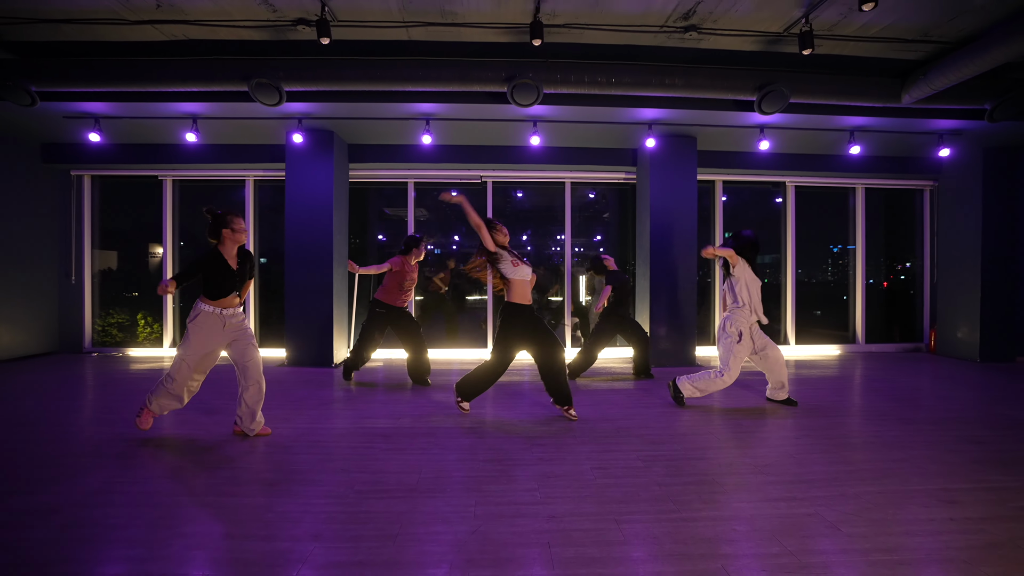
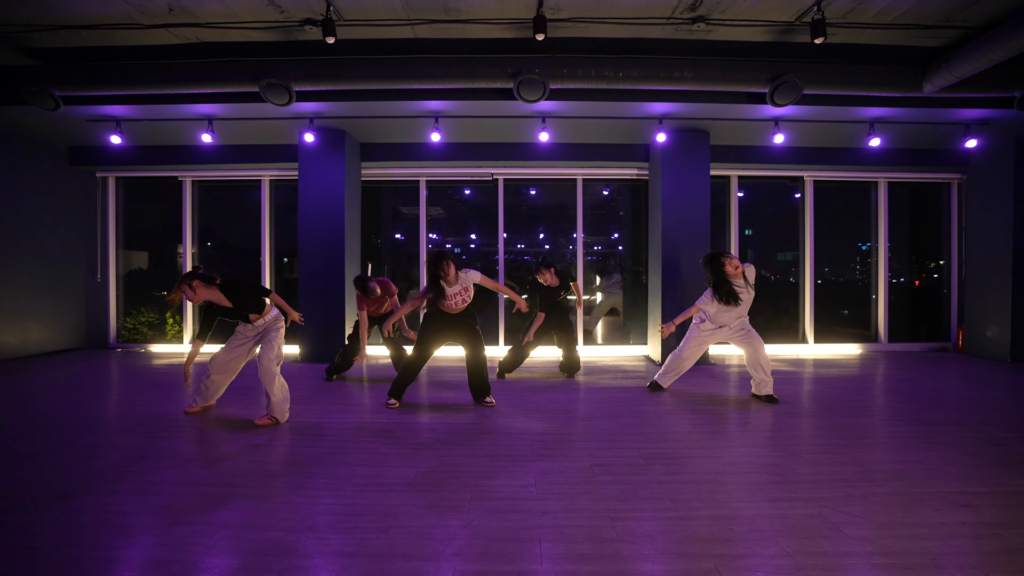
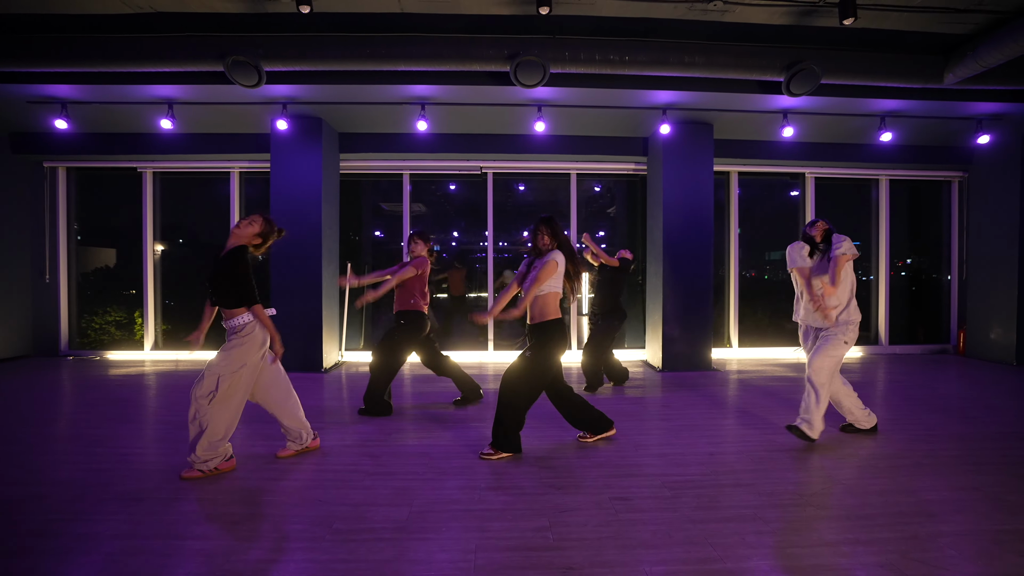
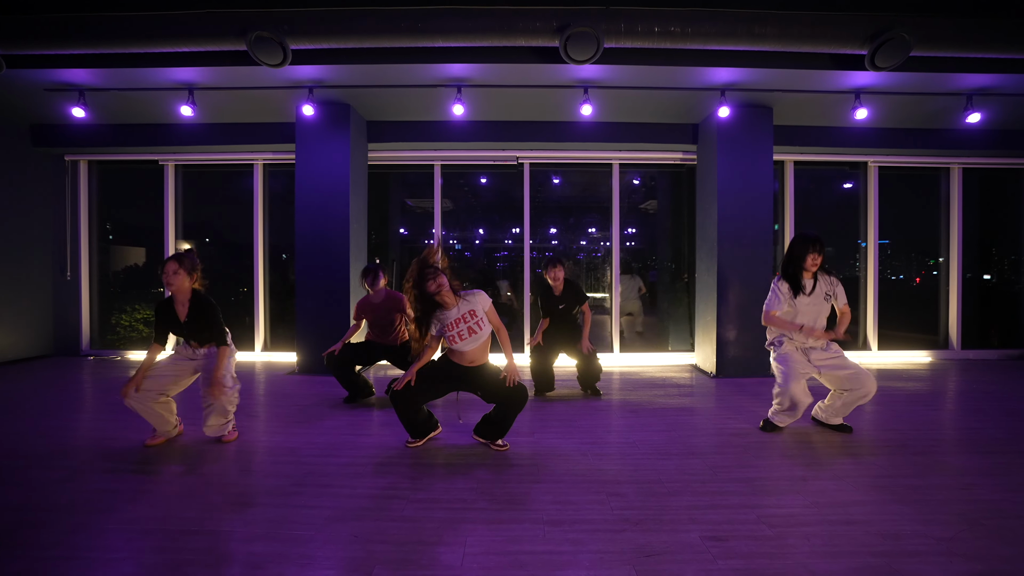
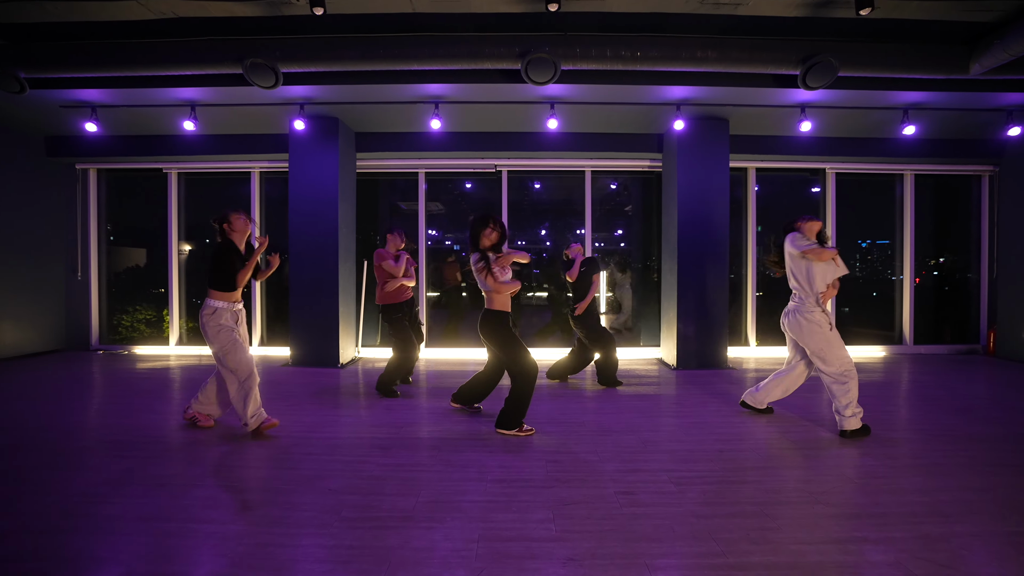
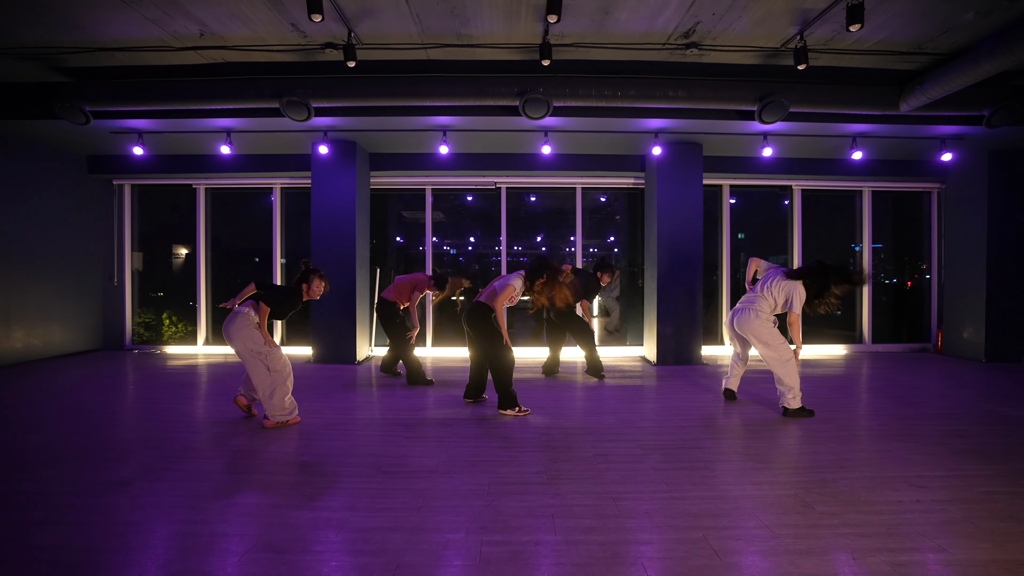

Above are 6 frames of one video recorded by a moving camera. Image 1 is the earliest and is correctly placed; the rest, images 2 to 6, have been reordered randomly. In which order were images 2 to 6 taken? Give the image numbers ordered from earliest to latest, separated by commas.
3, 6, 5, 2, 4
